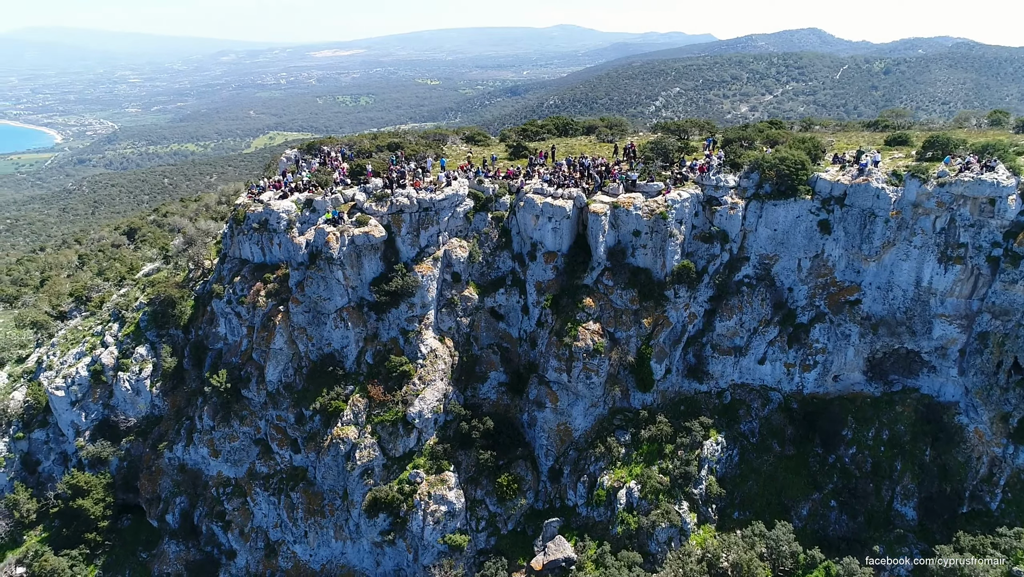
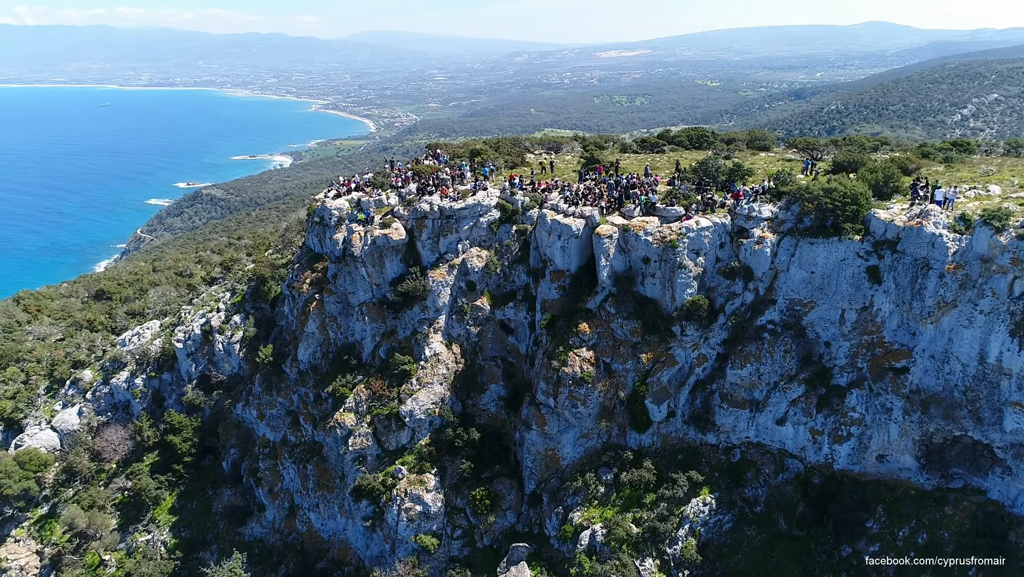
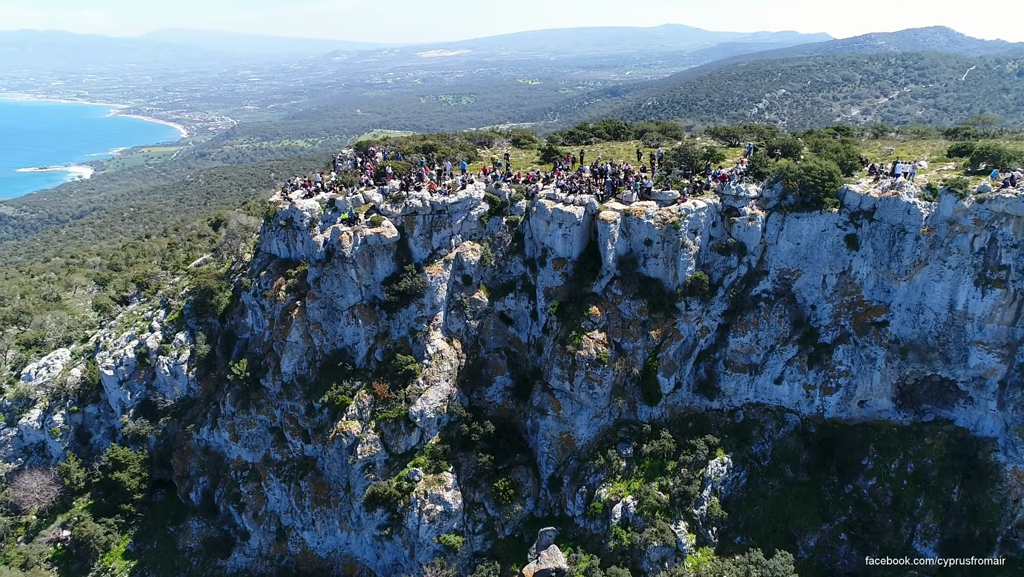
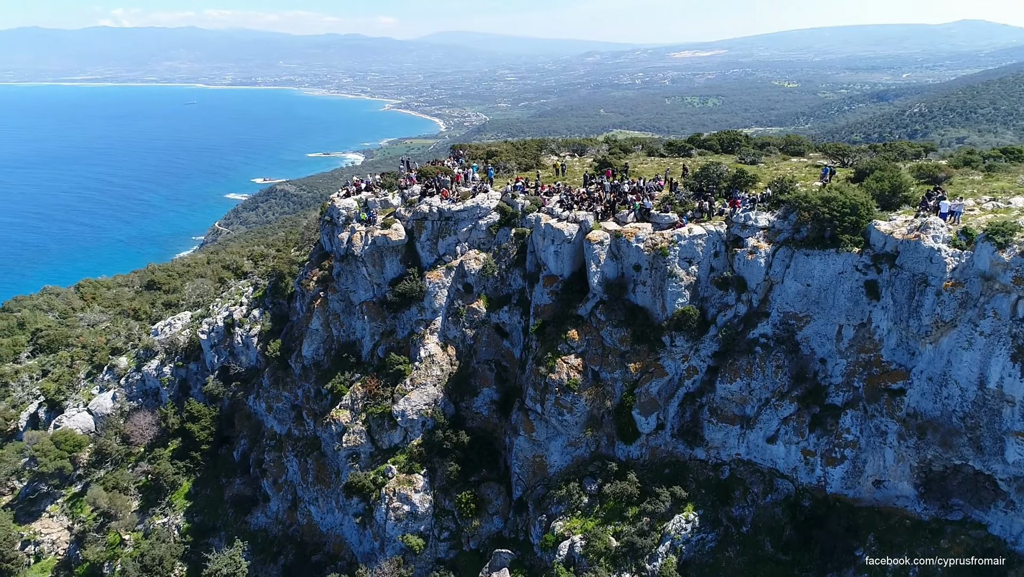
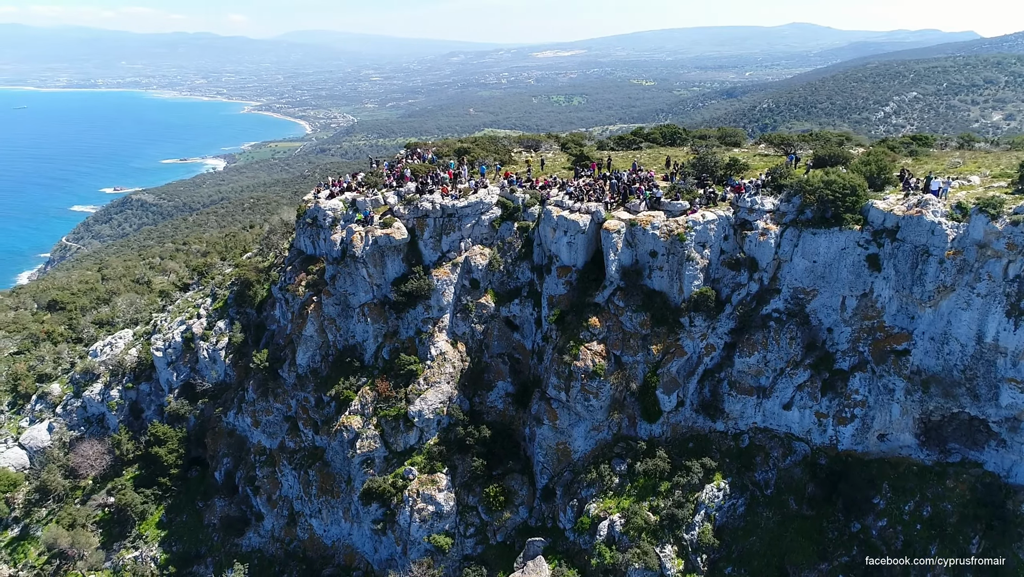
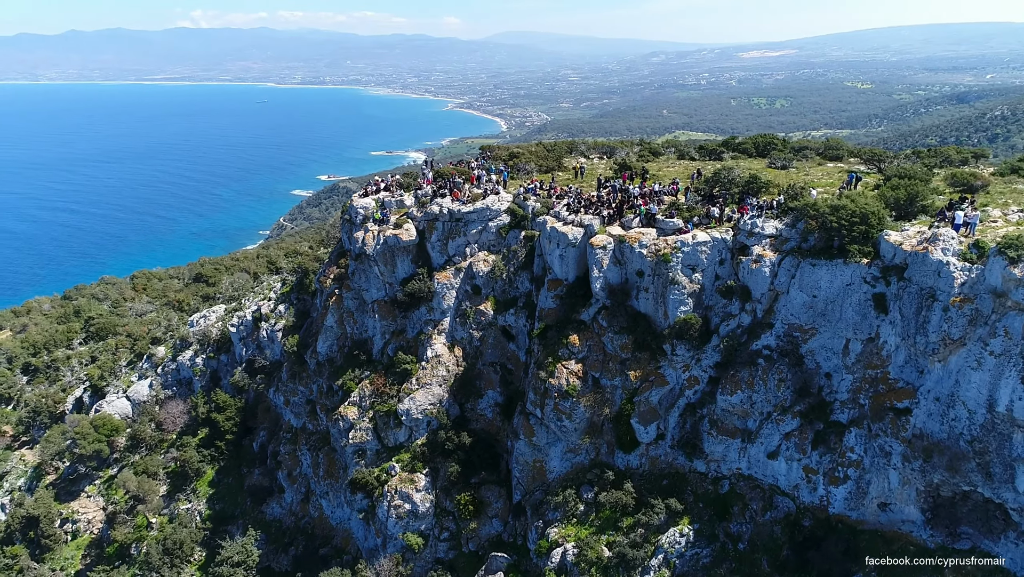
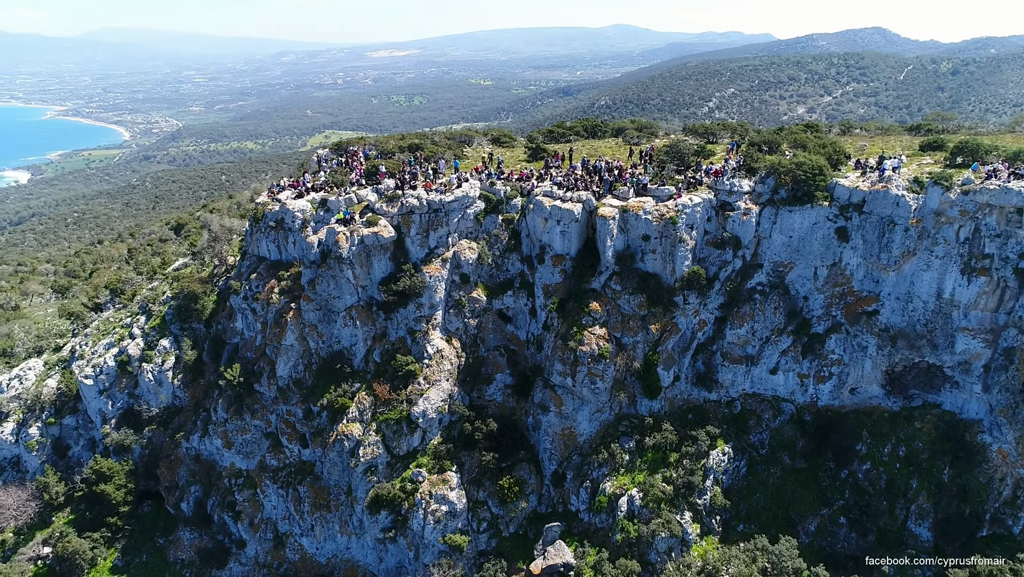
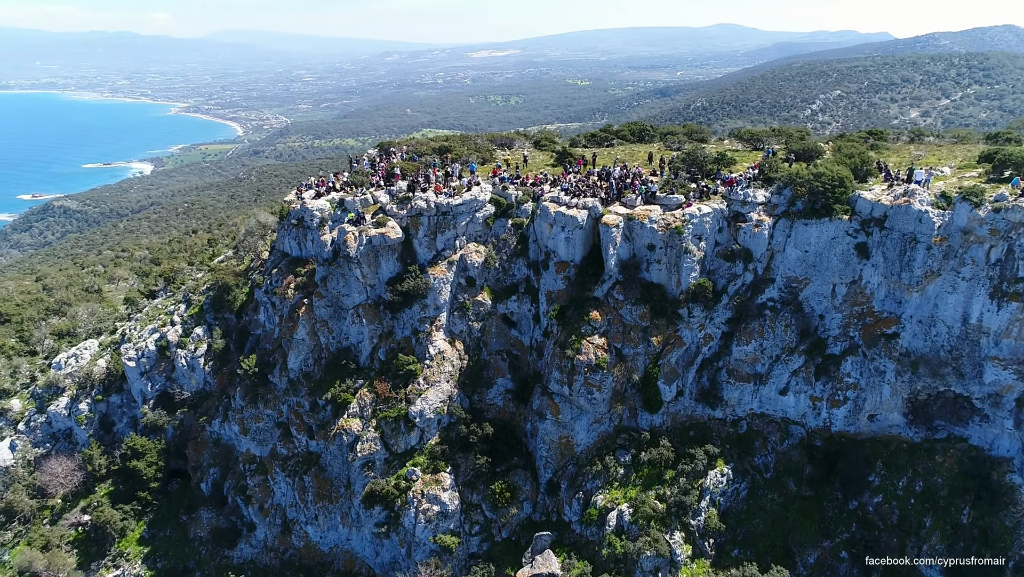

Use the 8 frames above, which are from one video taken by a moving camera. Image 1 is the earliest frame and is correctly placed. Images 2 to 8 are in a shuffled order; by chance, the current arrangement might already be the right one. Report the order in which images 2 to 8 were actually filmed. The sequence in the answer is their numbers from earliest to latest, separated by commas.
7, 3, 8, 5, 2, 4, 6
